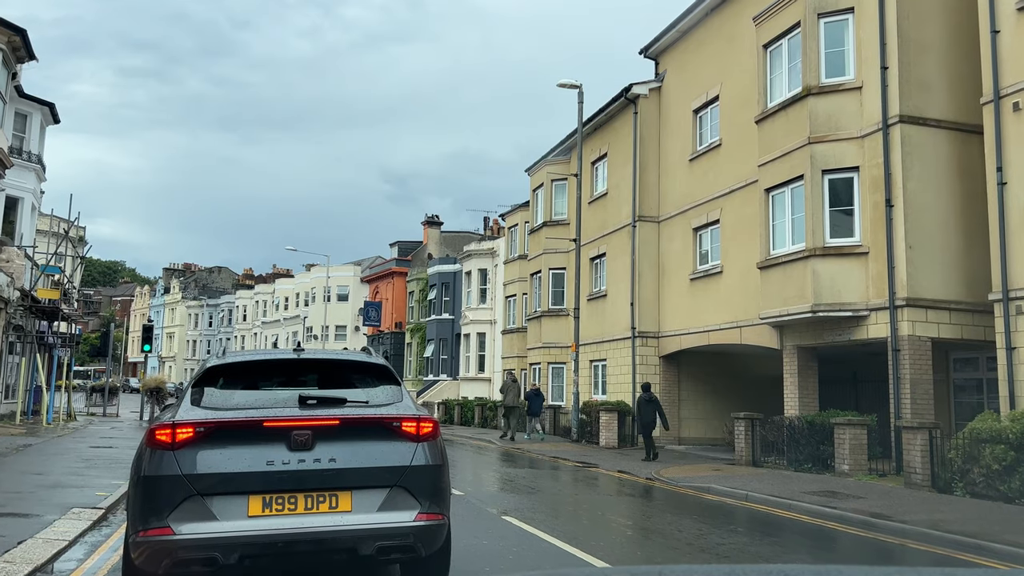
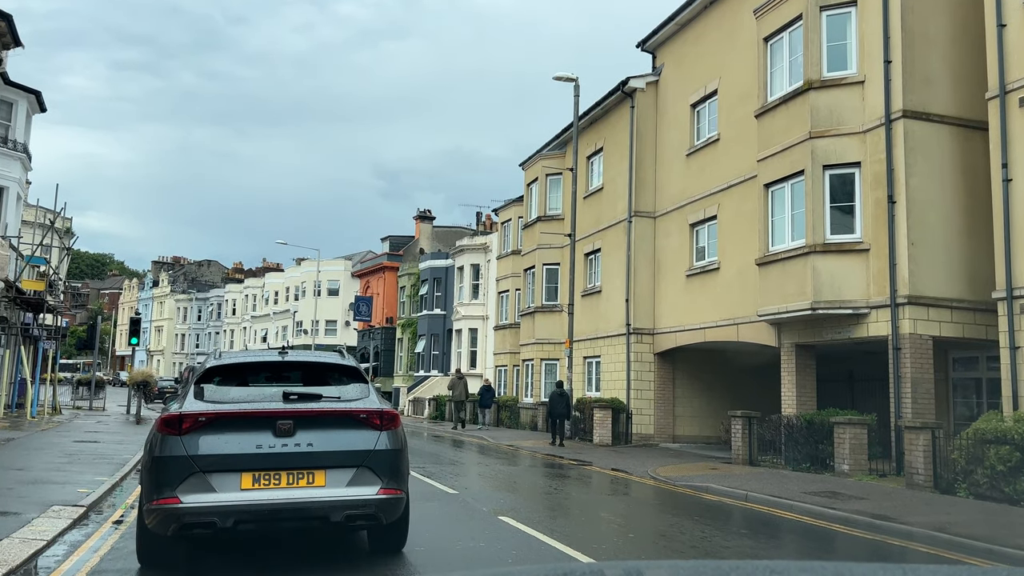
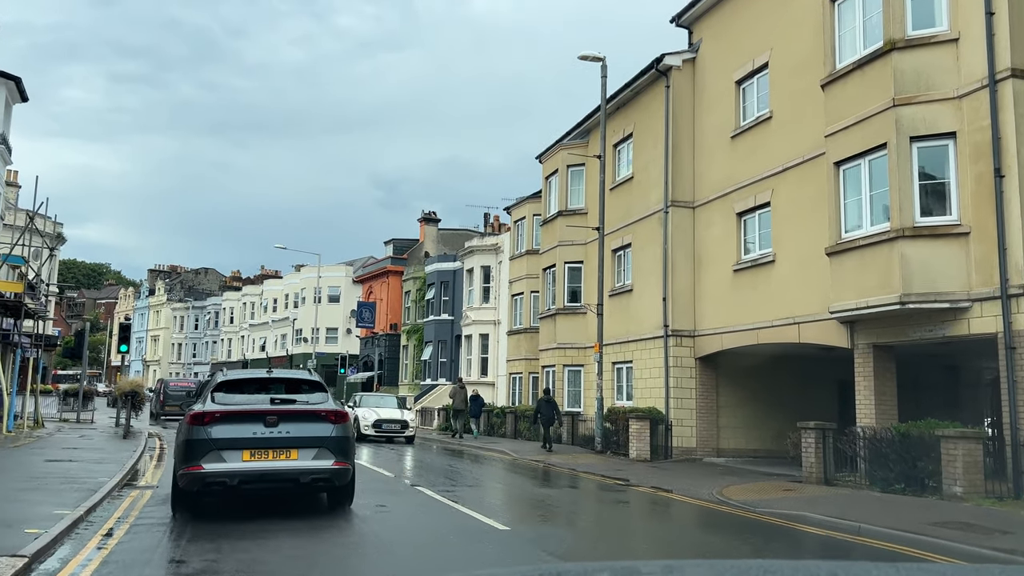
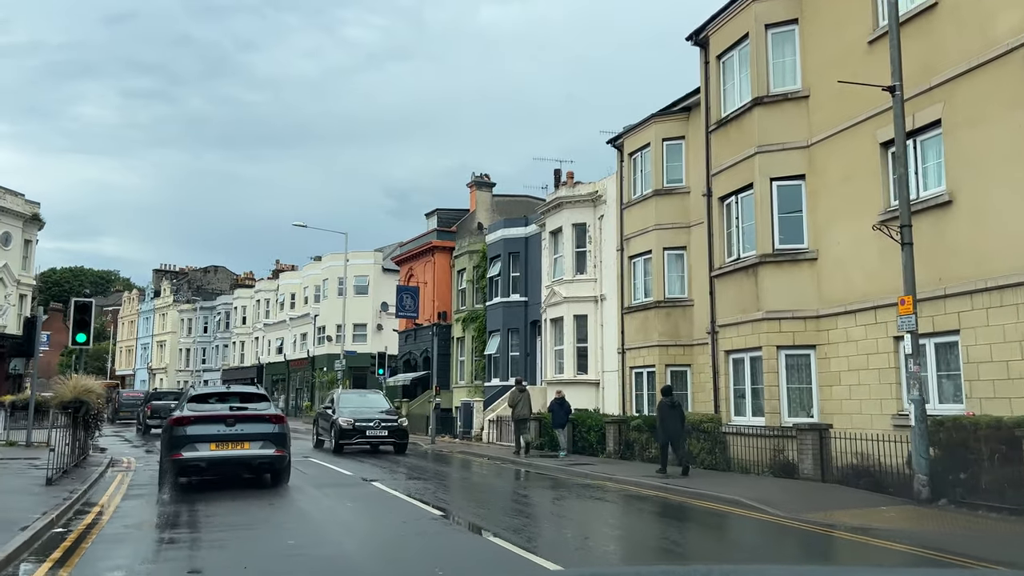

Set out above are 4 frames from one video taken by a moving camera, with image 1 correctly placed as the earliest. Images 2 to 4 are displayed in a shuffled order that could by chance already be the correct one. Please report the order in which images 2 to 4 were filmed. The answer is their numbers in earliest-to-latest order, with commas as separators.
2, 3, 4
